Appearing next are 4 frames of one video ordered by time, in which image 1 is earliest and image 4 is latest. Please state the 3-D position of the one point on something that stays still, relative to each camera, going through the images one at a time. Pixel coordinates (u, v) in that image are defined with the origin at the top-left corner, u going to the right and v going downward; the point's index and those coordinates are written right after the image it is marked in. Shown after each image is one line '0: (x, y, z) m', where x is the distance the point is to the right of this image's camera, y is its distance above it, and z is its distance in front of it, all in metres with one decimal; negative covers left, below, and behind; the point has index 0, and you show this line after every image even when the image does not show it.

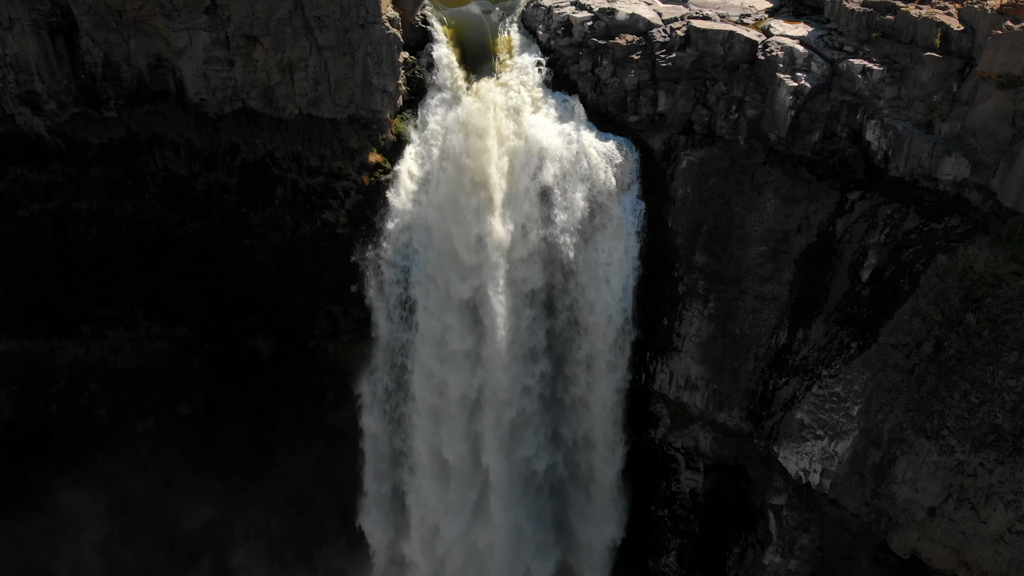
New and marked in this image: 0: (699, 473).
0: (+3.5, -3.4, +14.6) m
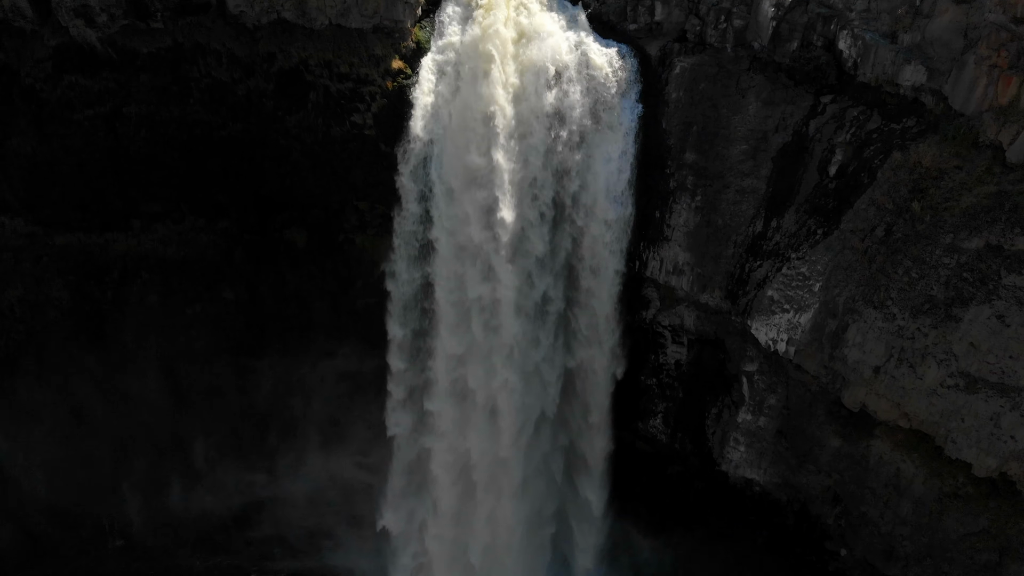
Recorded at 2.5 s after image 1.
0: (+3.6, -1.3, +16.6) m
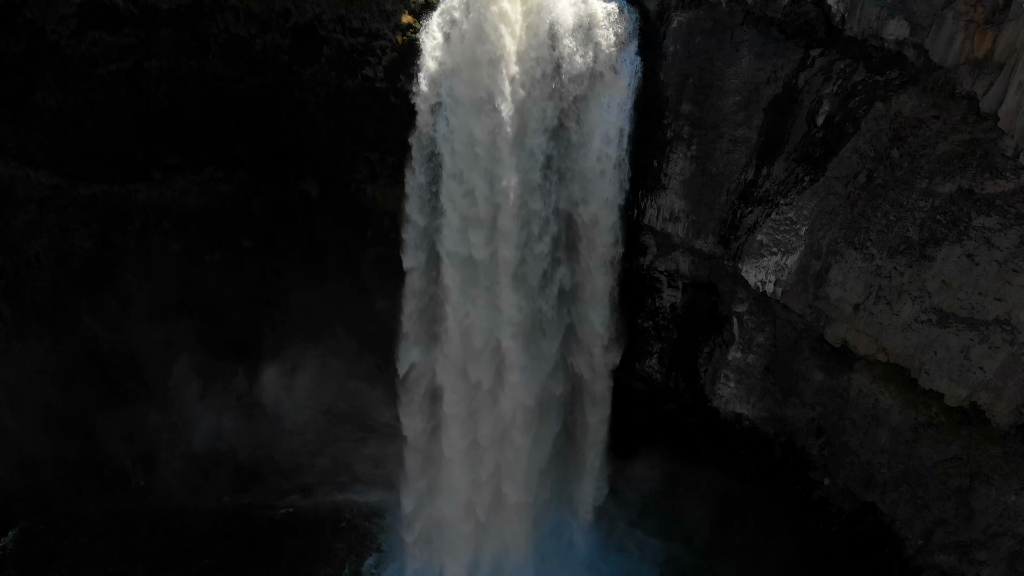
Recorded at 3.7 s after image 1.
0: (+3.7, -0.1, +17.6) m
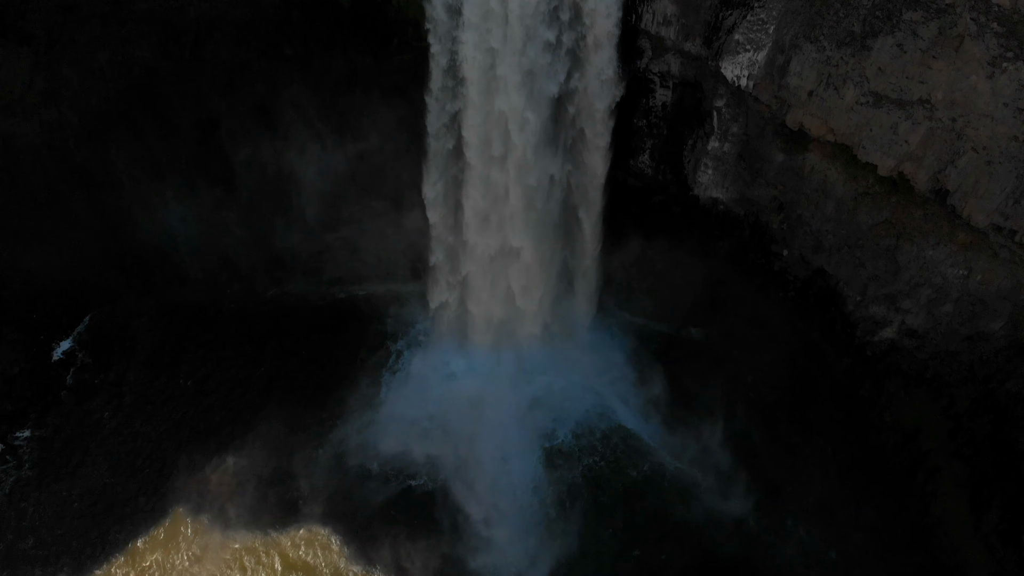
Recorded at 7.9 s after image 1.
0: (+4.0, +5.2, +20.3) m
